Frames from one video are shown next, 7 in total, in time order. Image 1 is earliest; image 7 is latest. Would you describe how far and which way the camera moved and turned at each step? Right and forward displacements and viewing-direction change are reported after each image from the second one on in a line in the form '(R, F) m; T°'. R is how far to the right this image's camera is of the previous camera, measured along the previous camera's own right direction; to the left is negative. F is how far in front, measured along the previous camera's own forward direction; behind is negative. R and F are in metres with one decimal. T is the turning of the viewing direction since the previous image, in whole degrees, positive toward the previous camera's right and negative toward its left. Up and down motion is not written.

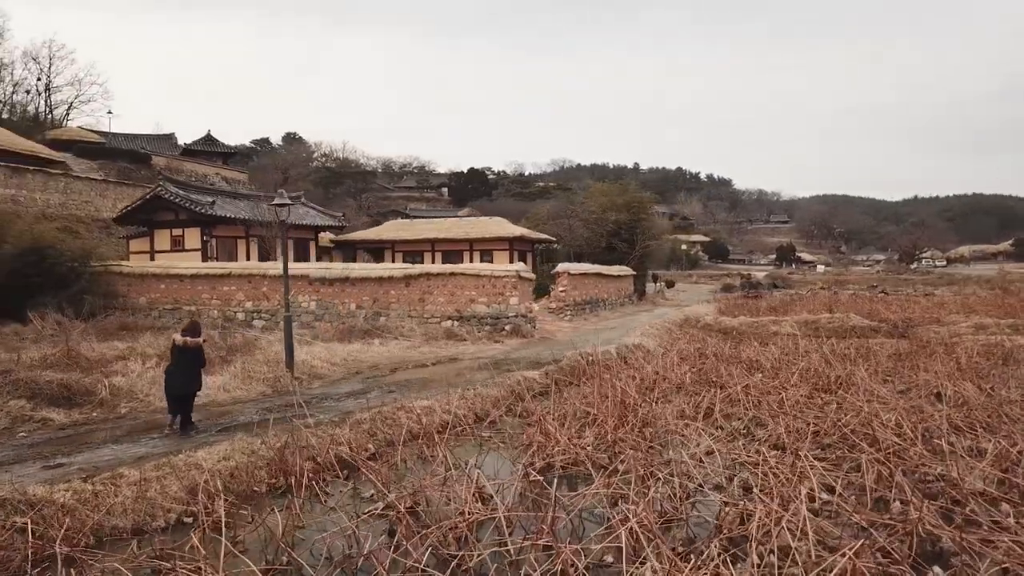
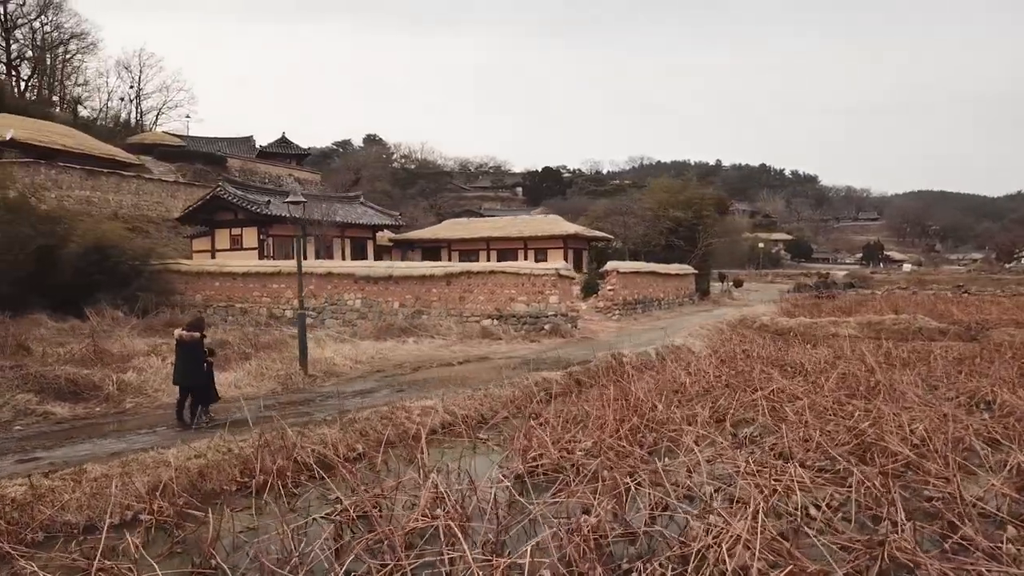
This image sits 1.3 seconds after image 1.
(+0.6, +0.2) m; -6°
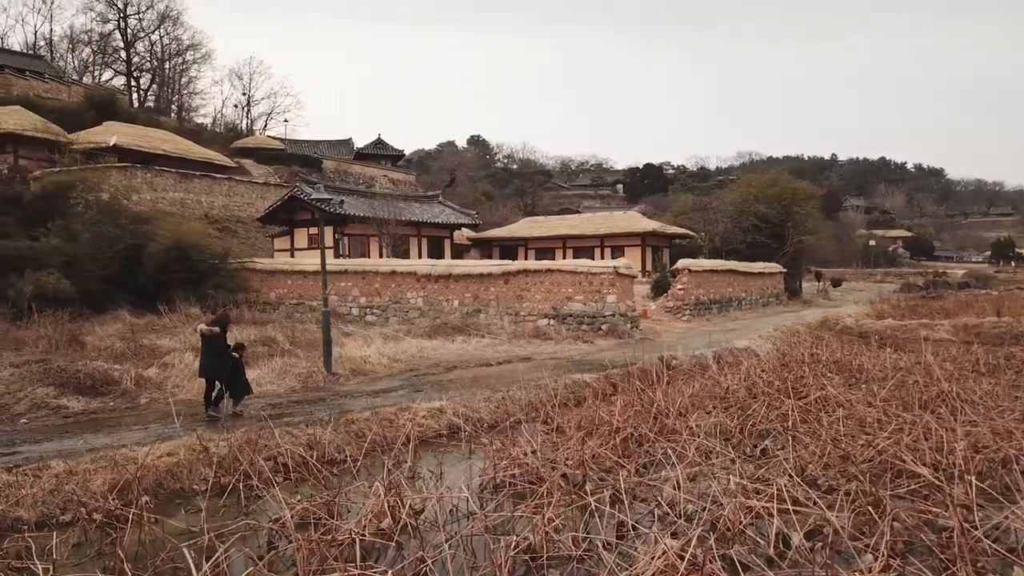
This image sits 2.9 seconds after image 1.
(+0.7, +0.3) m; -7°
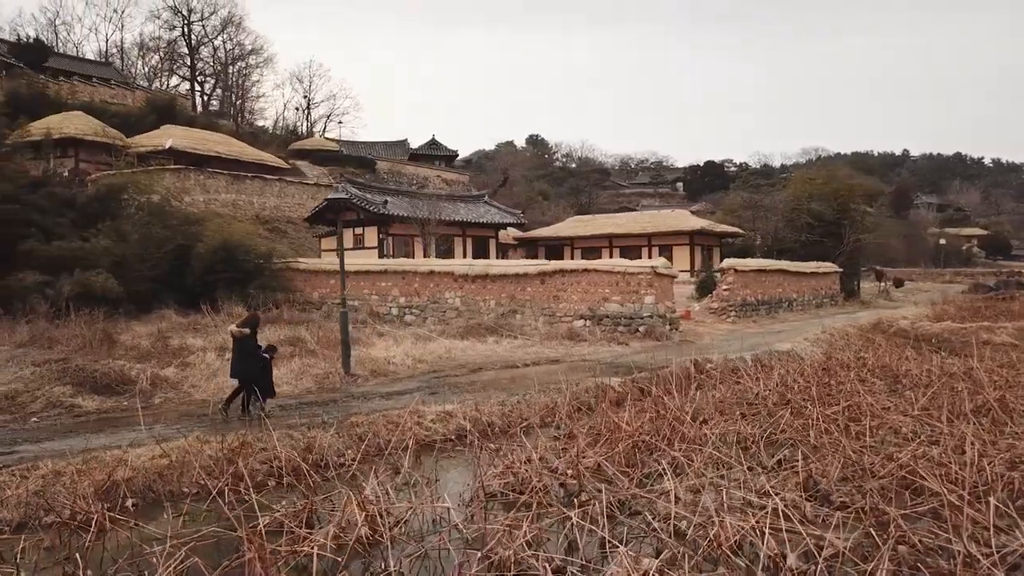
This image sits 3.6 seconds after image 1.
(+0.4, +0.2) m; -4°
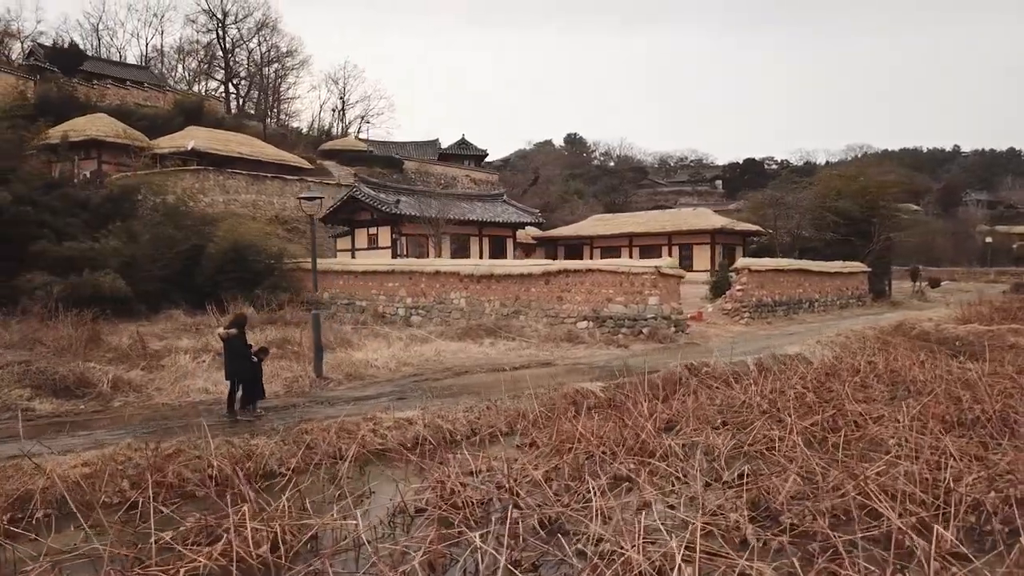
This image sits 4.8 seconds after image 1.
(+0.6, +0.3) m; -3°
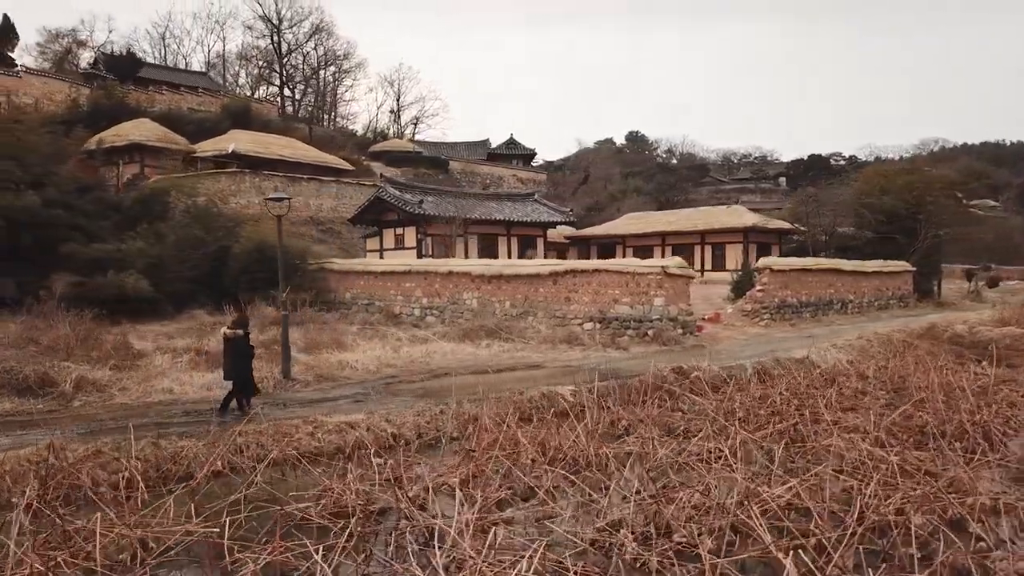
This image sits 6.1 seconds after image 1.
(+0.8, +0.2) m; -5°
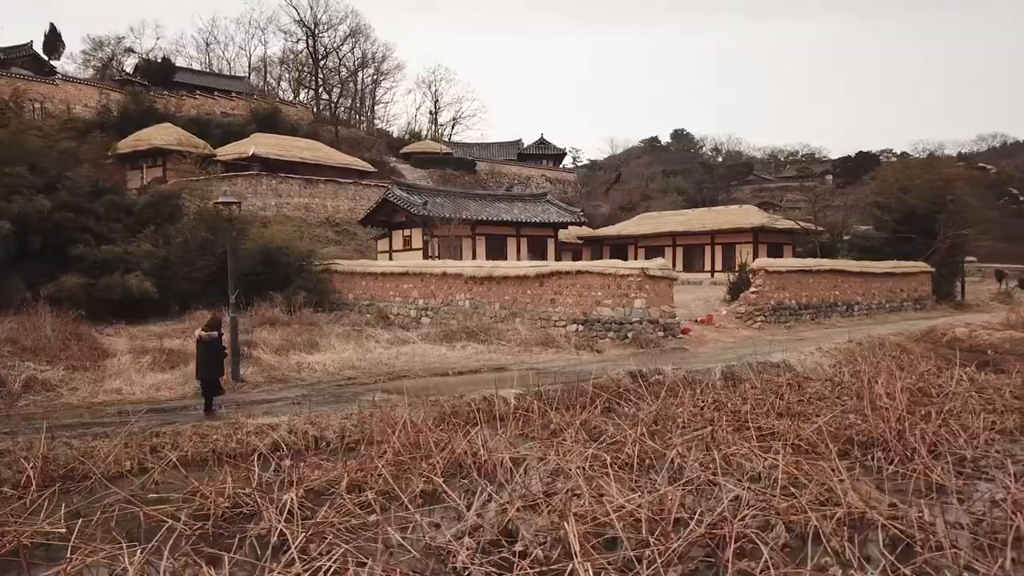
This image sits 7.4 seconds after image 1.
(+0.9, 0.0) m; -3°
